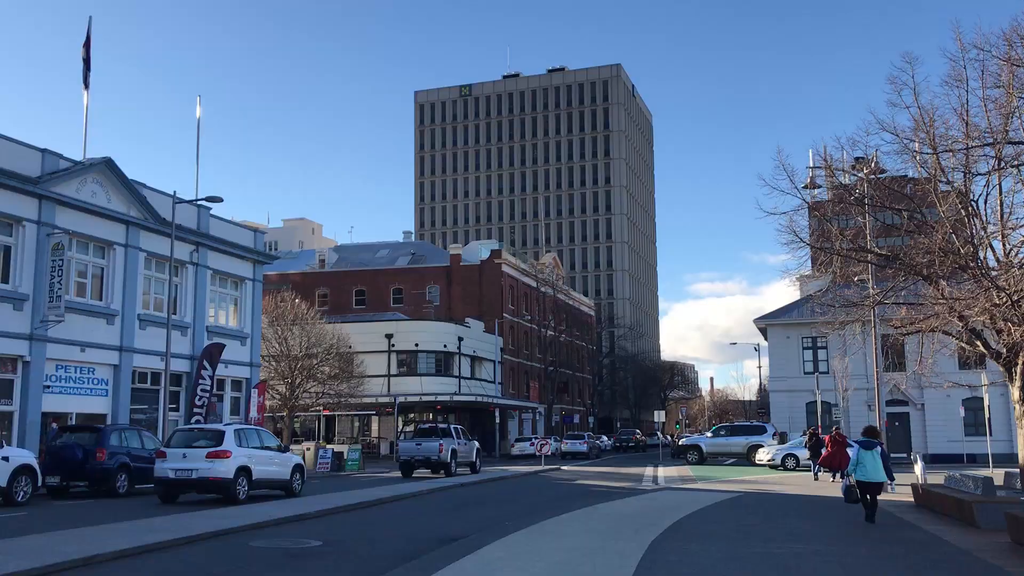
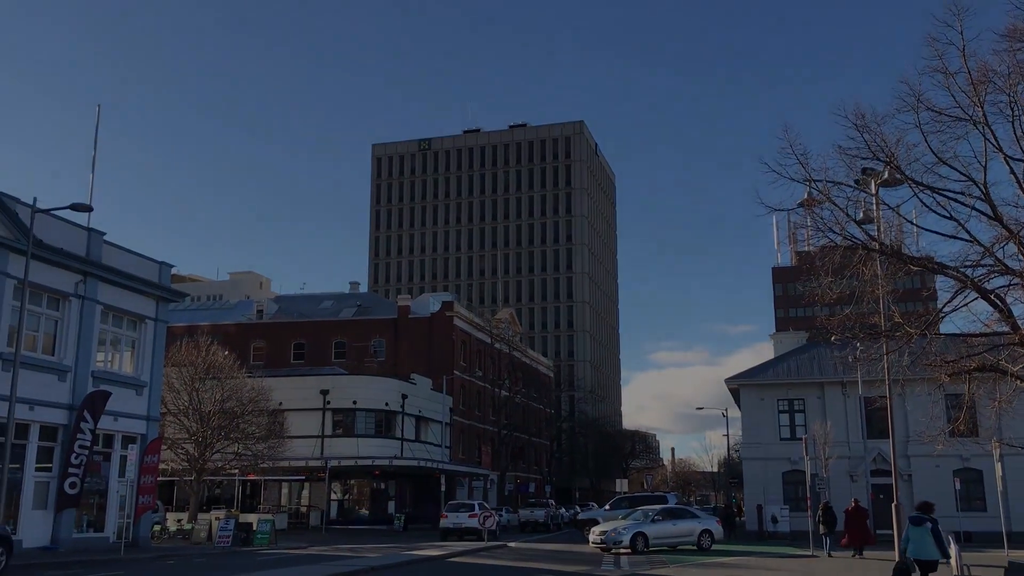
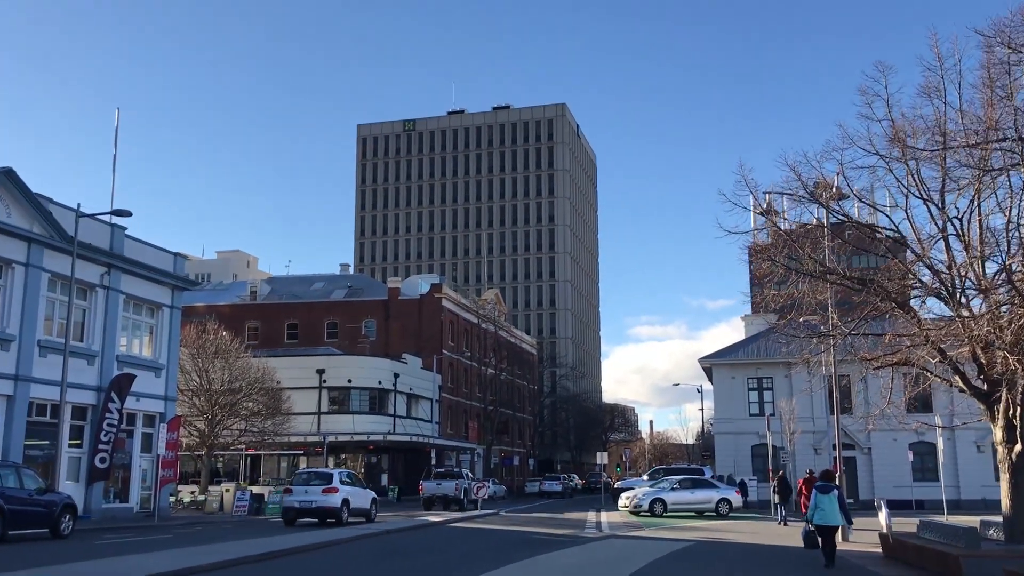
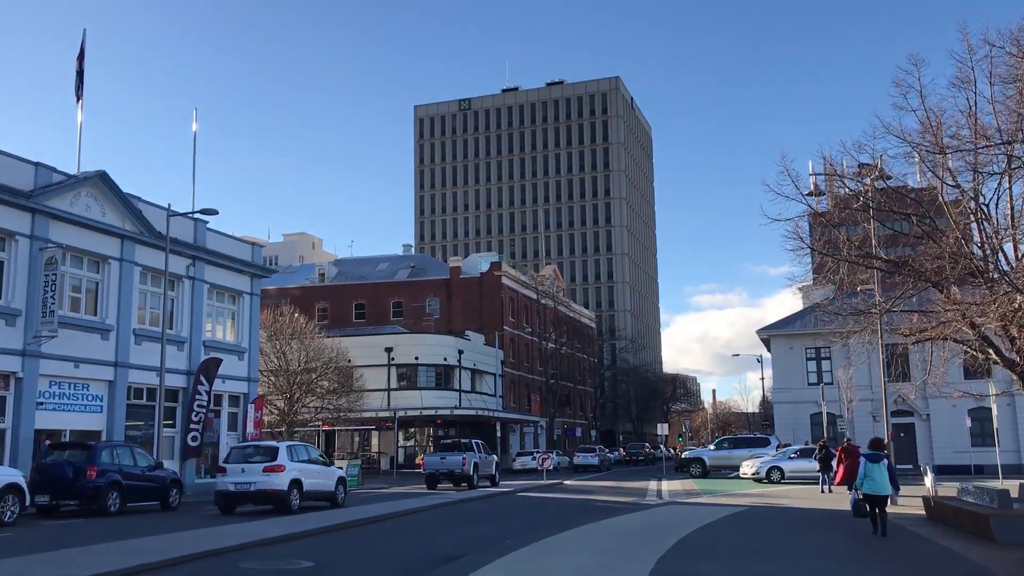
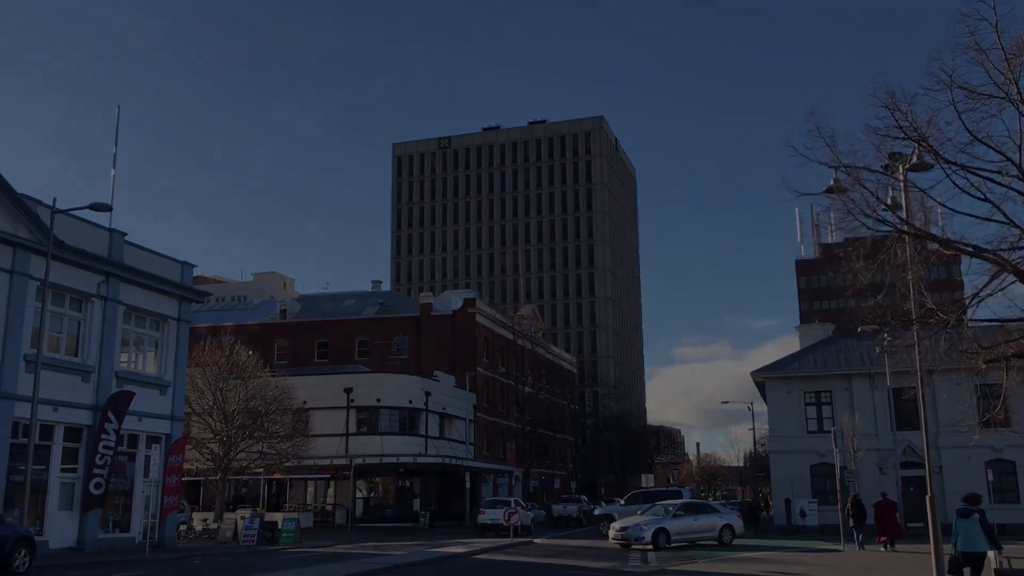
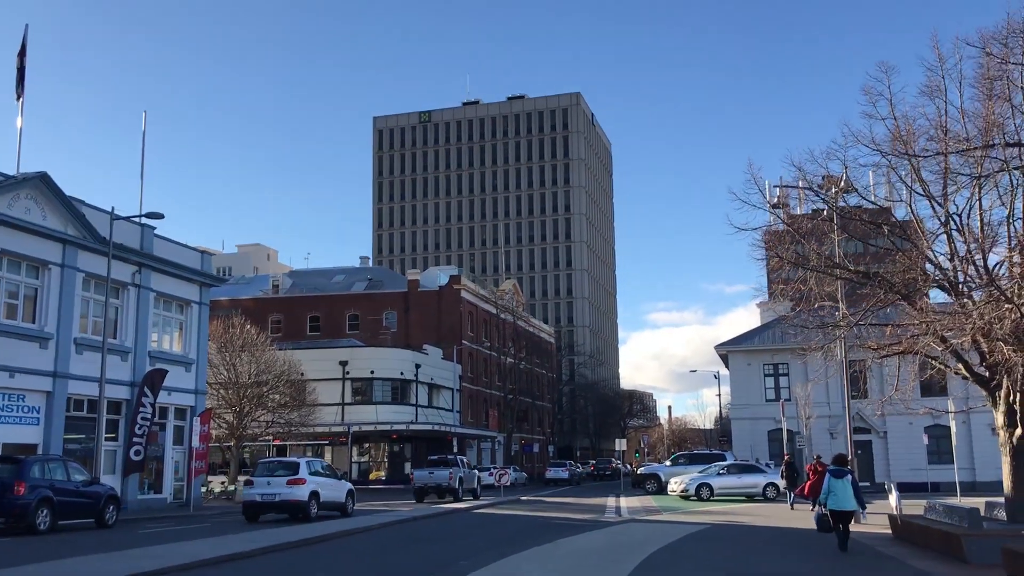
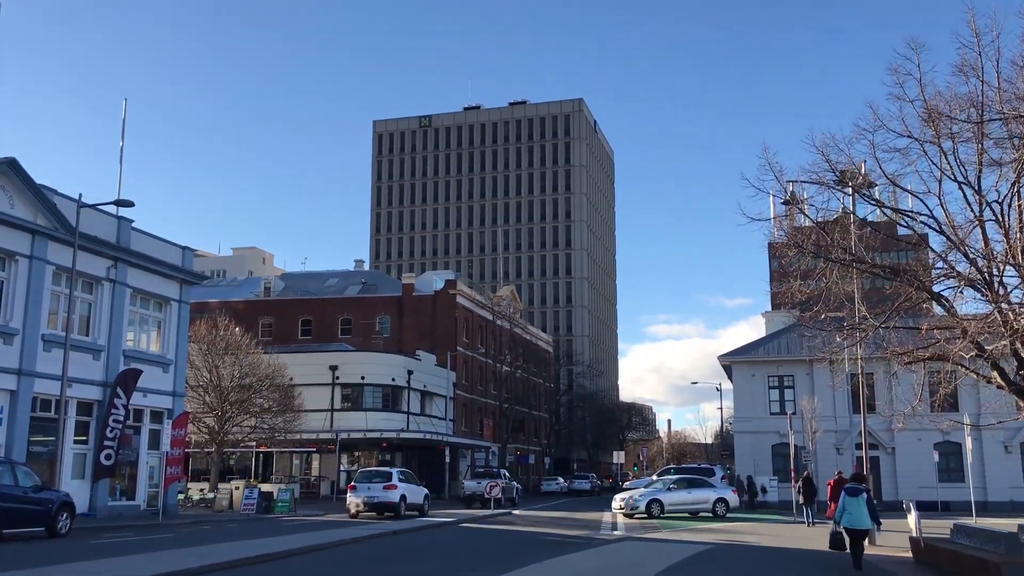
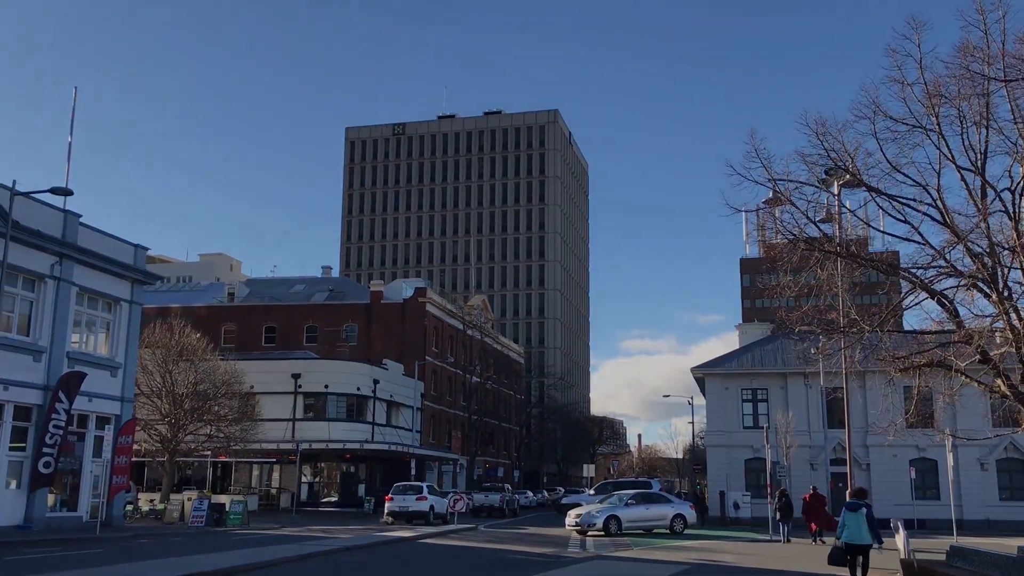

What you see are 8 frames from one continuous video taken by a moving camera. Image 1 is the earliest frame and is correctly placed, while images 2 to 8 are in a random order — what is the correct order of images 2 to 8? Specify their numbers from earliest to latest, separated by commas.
4, 6, 3, 7, 8, 2, 5
